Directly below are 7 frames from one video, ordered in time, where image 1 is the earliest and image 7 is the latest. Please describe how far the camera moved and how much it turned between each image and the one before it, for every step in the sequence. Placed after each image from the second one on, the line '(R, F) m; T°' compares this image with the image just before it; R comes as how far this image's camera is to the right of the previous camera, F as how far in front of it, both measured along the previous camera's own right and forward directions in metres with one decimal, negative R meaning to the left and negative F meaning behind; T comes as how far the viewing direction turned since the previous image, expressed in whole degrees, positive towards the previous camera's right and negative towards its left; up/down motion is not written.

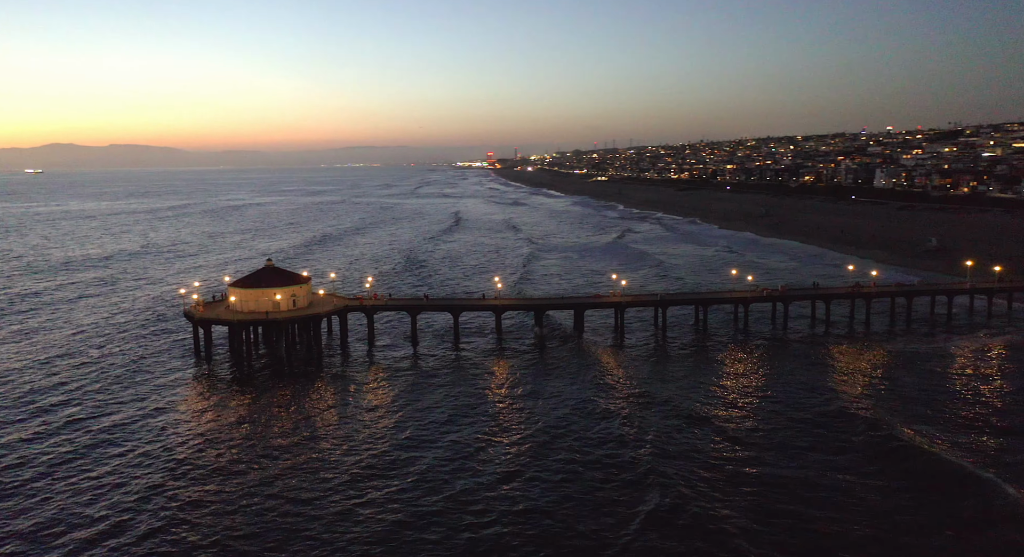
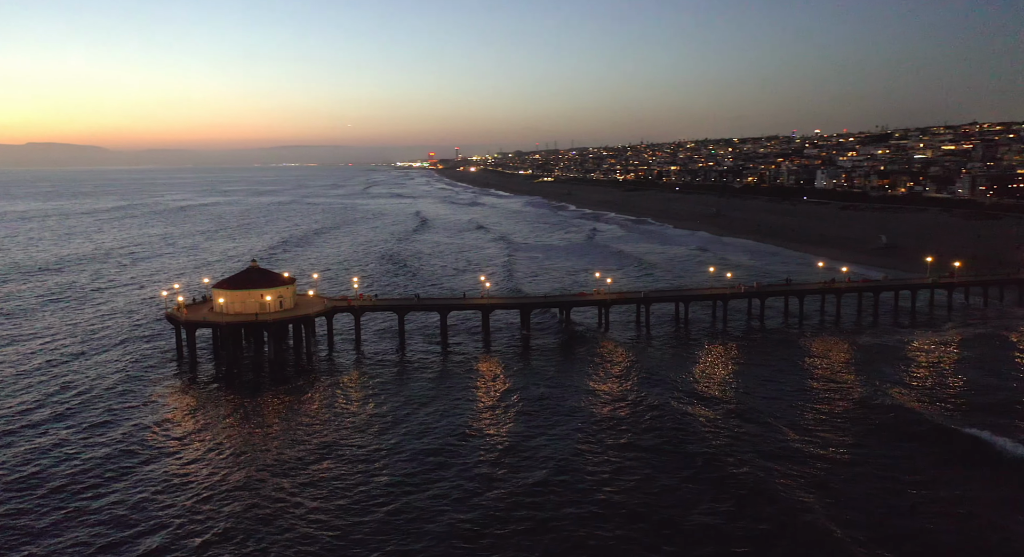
(-2.6, 0.0) m; +5°
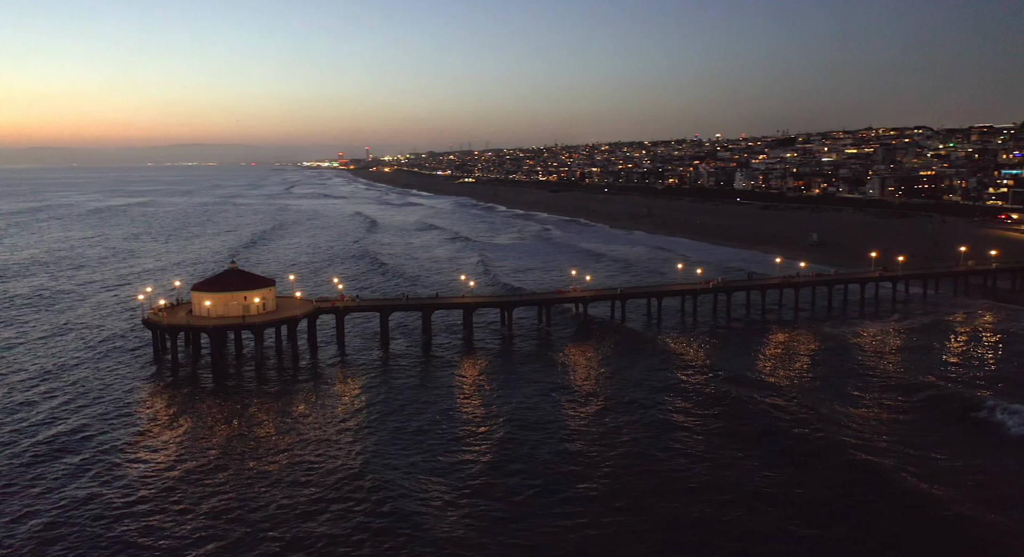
(-3.9, +0.1) m; +8°
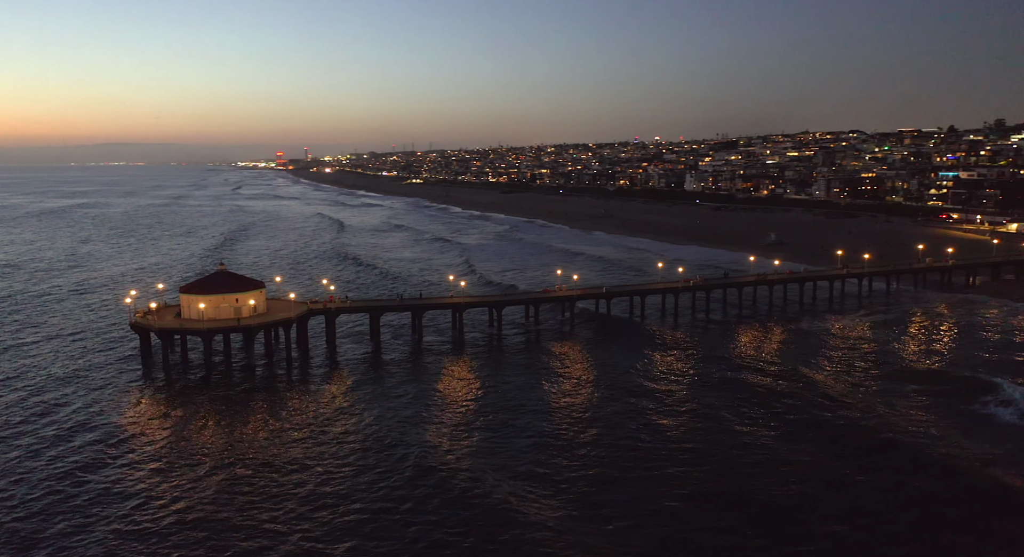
(-2.6, 0.0) m; +5°
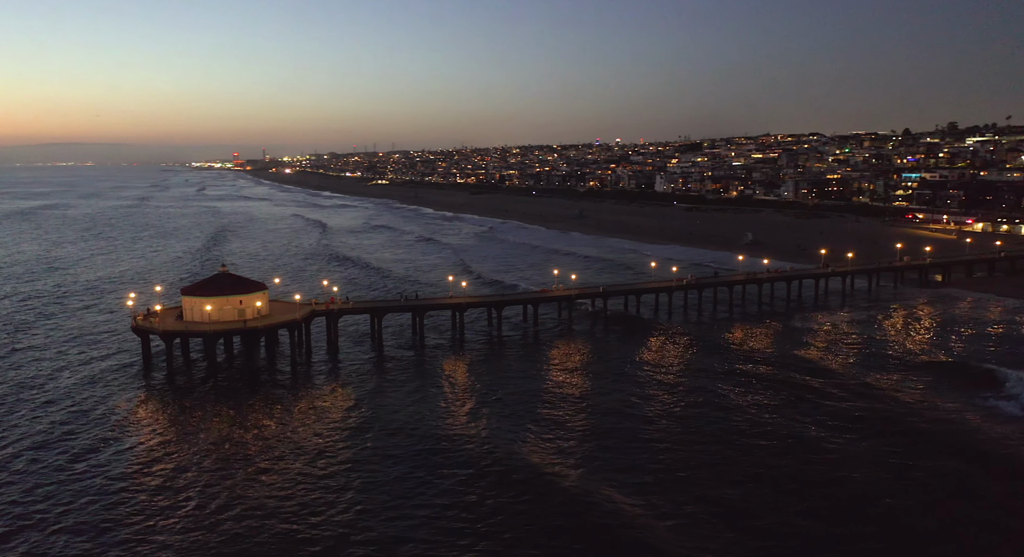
(-2.2, +0.1) m; +3°
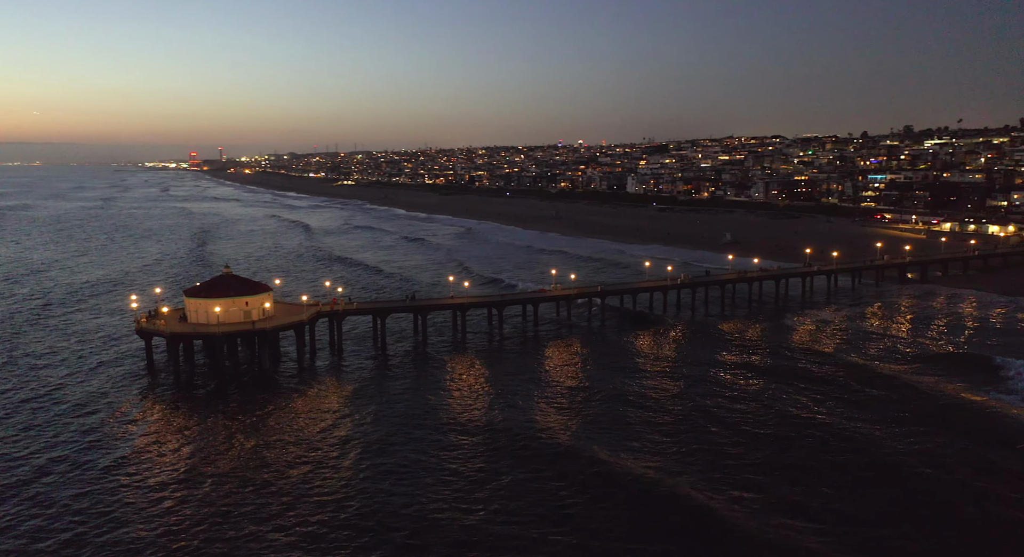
(-2.2, +0.2) m; +3°
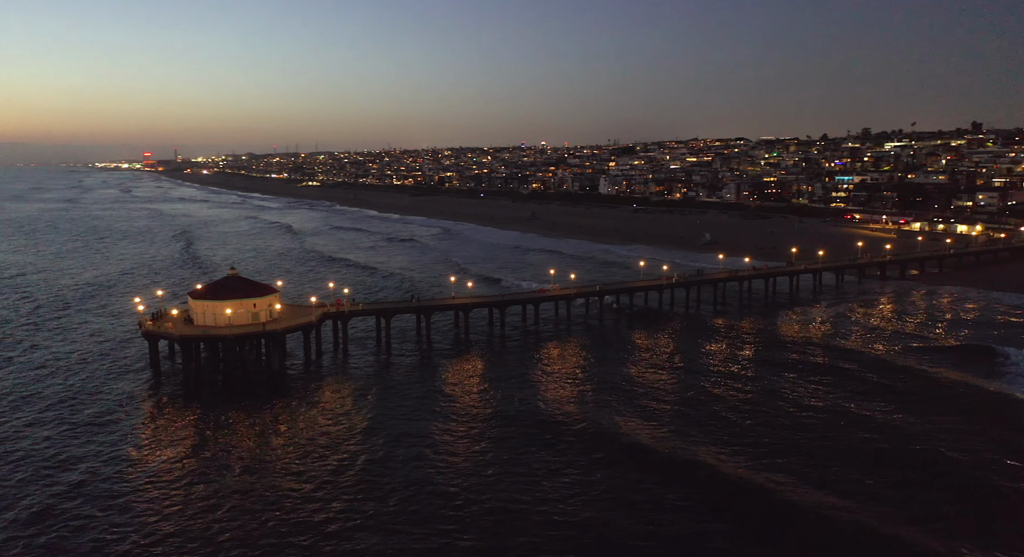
(-2.2, +0.2) m; +3°
